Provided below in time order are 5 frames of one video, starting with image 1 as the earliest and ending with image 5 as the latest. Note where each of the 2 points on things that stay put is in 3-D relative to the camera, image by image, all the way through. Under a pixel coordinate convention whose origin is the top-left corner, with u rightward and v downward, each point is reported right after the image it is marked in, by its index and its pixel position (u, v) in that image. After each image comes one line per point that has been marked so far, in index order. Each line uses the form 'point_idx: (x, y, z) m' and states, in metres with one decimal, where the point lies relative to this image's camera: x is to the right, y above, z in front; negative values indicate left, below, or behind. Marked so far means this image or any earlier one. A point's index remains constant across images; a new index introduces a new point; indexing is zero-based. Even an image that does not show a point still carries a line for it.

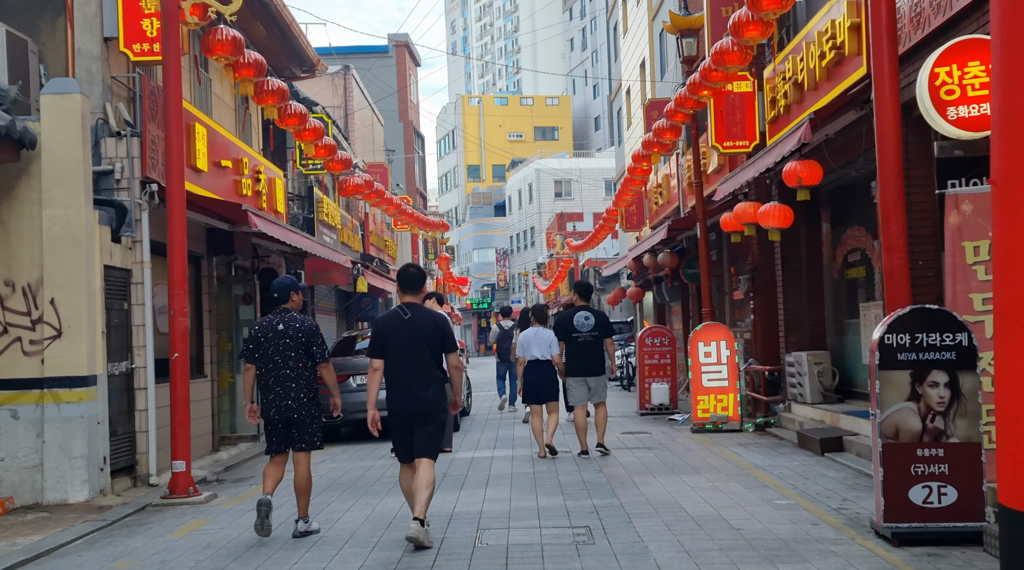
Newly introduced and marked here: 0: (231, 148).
0: (-3.6, +1.7, +14.8) m
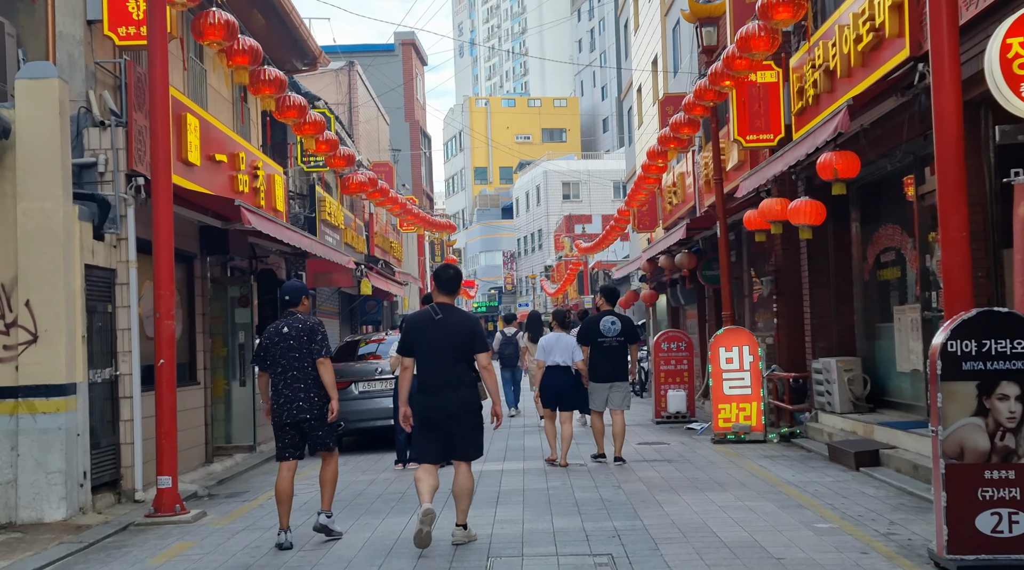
0: (-3.5, +1.7, +14.1) m
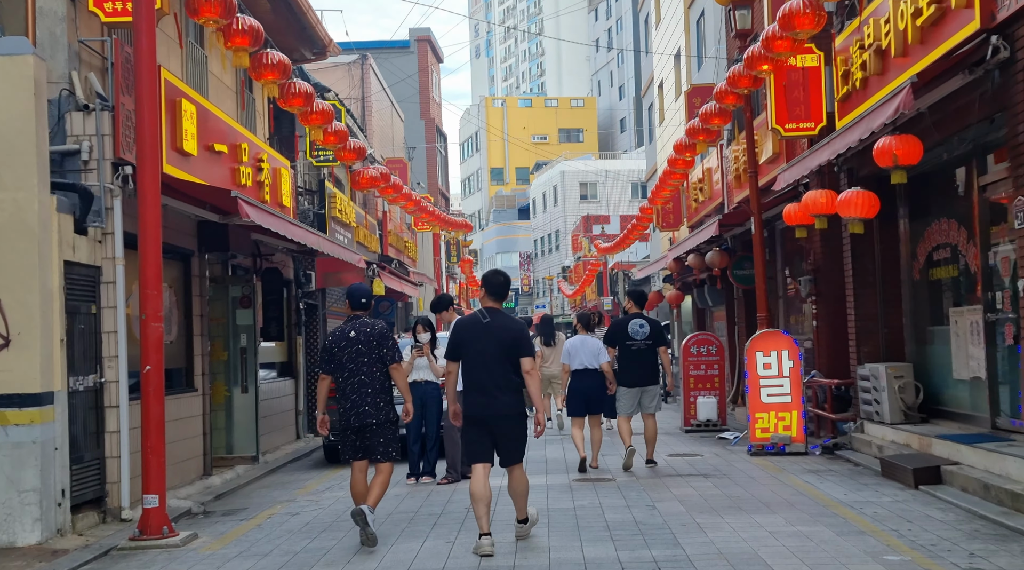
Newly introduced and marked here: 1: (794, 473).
0: (-3.2, +1.7, +13.1) m
1: (+2.8, -1.9, +11.4) m
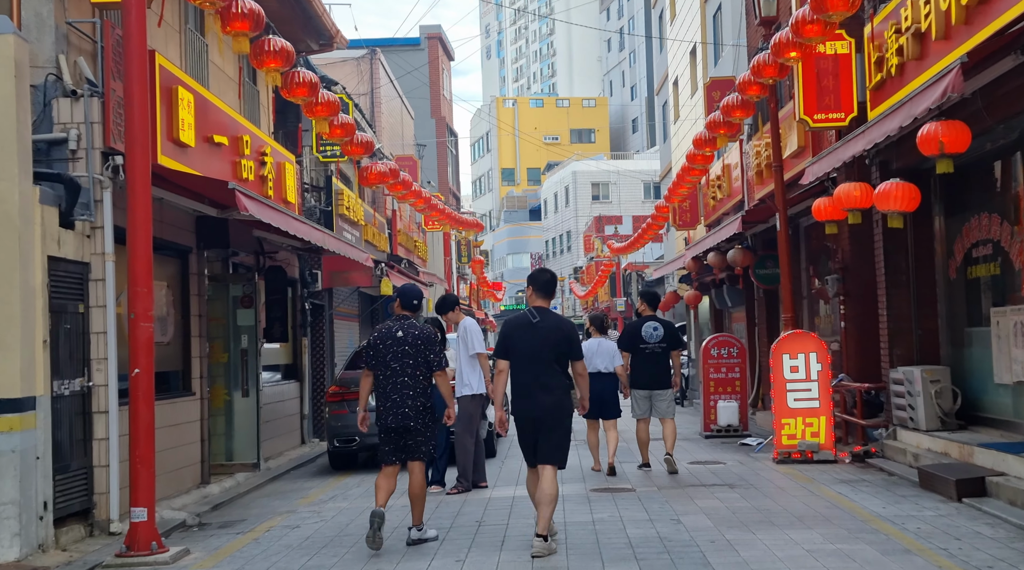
0: (-3.1, +1.7, +12.6) m
1: (+2.9, -1.8, +10.7) m
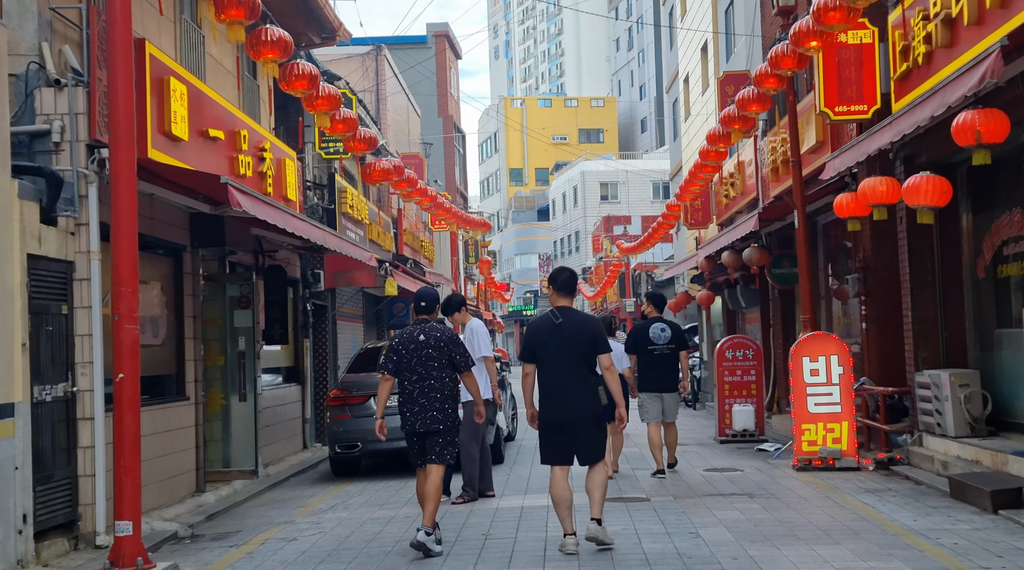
0: (-3.0, +1.7, +12.1) m
1: (+3.0, -1.8, +10.2) m
